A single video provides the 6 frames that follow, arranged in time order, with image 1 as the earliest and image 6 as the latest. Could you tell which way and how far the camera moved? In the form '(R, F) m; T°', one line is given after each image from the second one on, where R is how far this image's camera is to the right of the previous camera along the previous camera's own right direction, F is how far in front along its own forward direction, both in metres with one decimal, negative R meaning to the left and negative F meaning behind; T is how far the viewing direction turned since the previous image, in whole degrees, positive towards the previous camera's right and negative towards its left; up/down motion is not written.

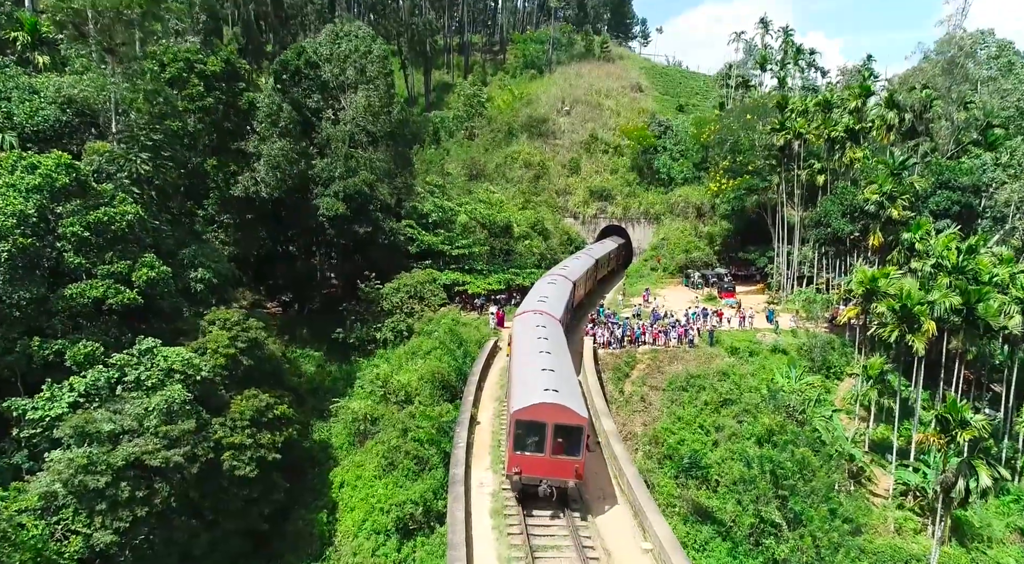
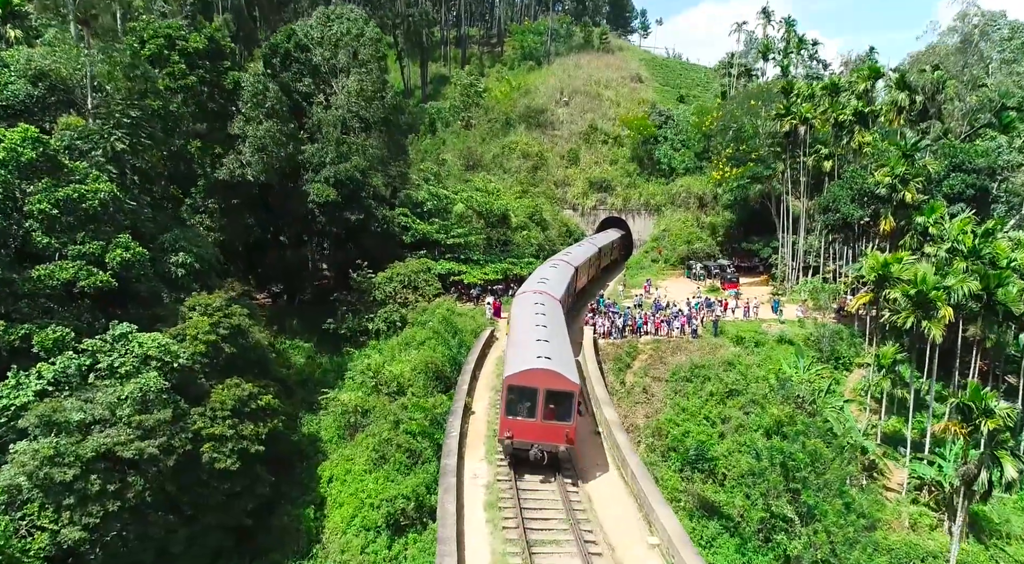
(+0.1, +1.0) m; 0°
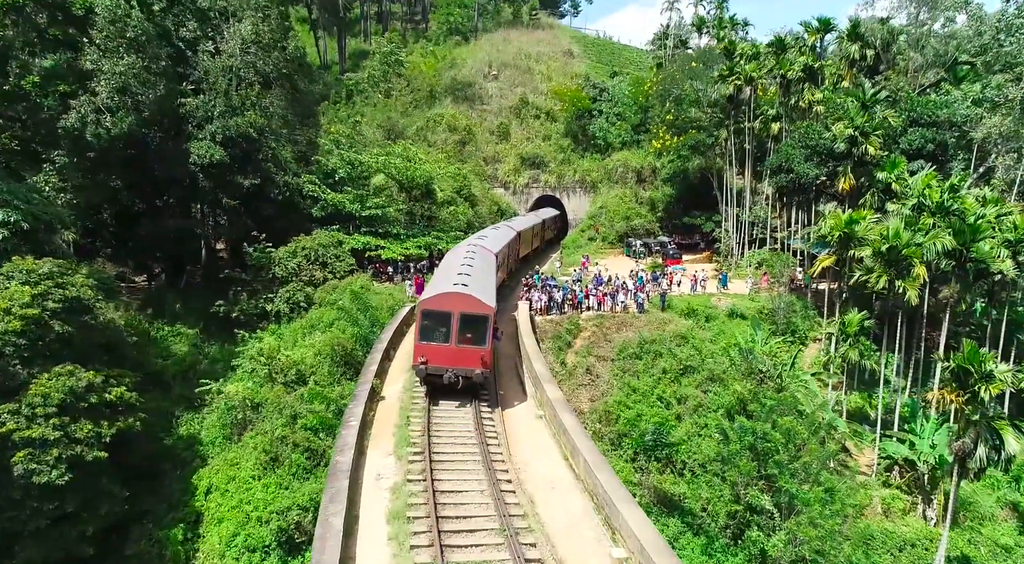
(+0.3, +3.2) m; +6°
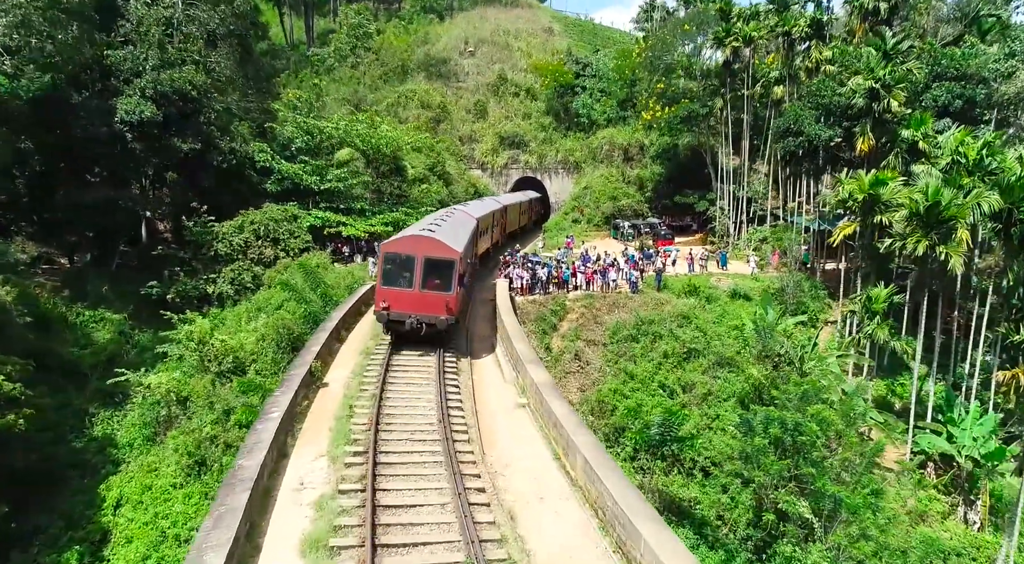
(+0.1, +2.7) m; +2°
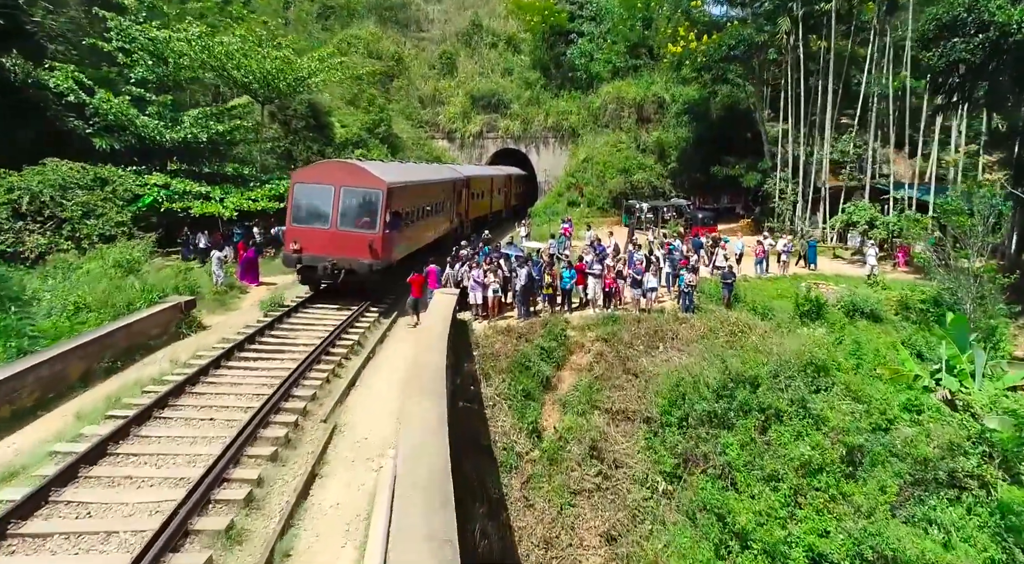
(+0.5, +9.2) m; +1°
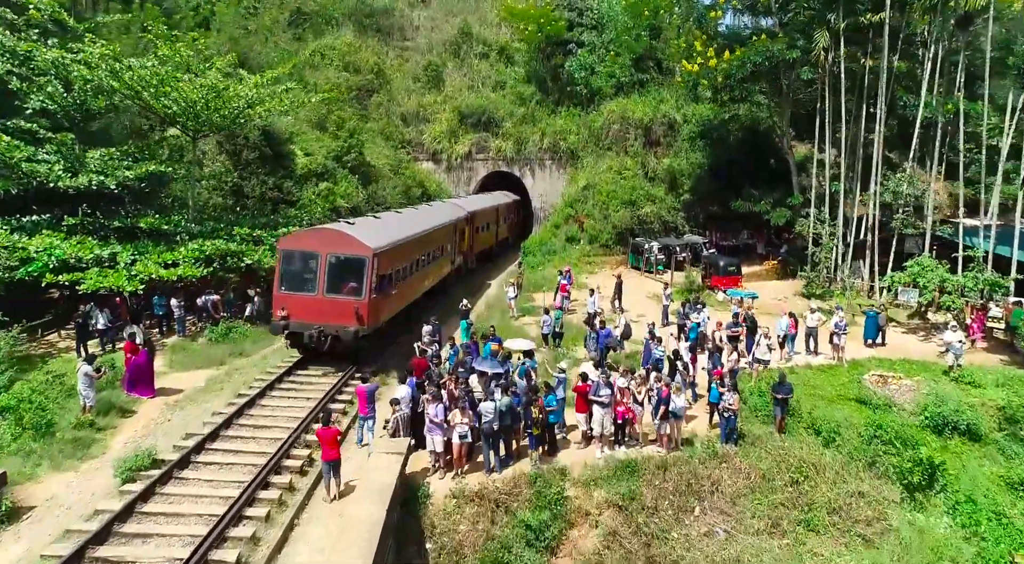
(+0.3, +3.1) m; 0°
